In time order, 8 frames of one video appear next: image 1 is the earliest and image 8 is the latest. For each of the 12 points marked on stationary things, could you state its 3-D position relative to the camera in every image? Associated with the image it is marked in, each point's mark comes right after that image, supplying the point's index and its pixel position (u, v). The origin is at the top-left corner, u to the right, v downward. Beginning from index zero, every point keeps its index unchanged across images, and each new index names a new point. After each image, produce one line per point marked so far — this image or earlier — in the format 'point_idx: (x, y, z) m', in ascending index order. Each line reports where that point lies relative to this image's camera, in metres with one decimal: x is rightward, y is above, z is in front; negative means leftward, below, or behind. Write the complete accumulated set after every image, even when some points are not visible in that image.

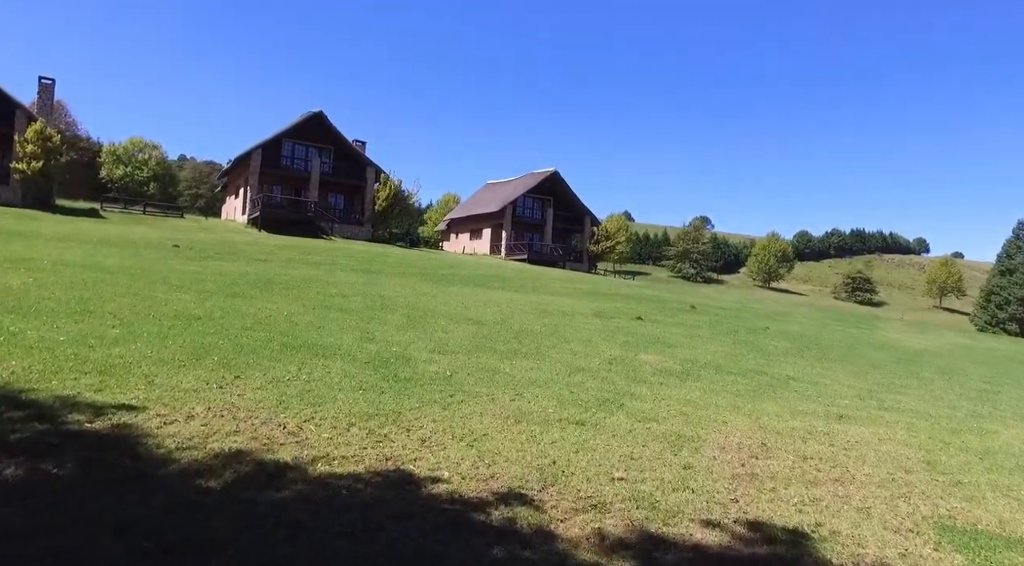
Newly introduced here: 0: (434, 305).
0: (-1.7, -0.5, +14.6) m
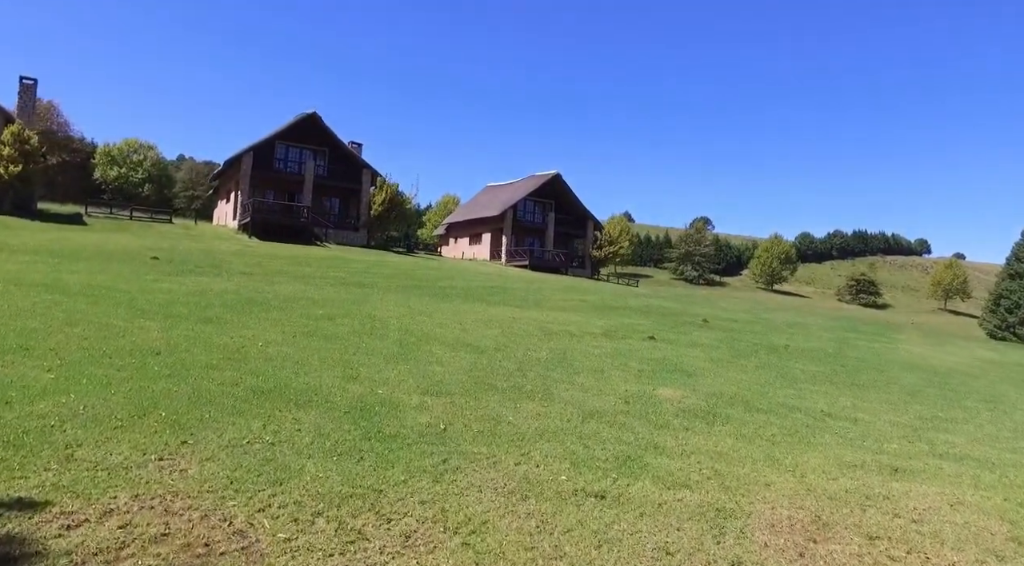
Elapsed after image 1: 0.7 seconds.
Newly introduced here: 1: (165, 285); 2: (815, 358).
0: (-1.6, -0.9, +13.3) m
1: (-7.6, 0.0, +14.6) m
2: (+7.6, -1.9, +16.8) m
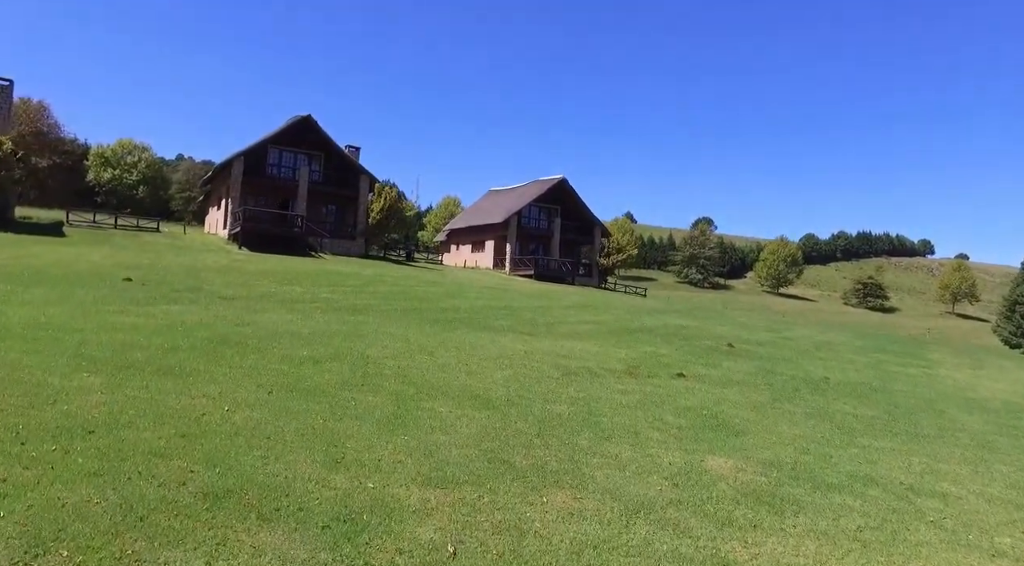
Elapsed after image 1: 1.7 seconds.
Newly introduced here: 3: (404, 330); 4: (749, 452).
0: (-1.4, -1.6, +11.5) m
1: (-7.3, -0.7, +12.8) m
2: (+7.8, -2.5, +15.0) m
3: (-2.5, -1.1, +15.2) m
4: (+3.4, -2.4, +9.6) m
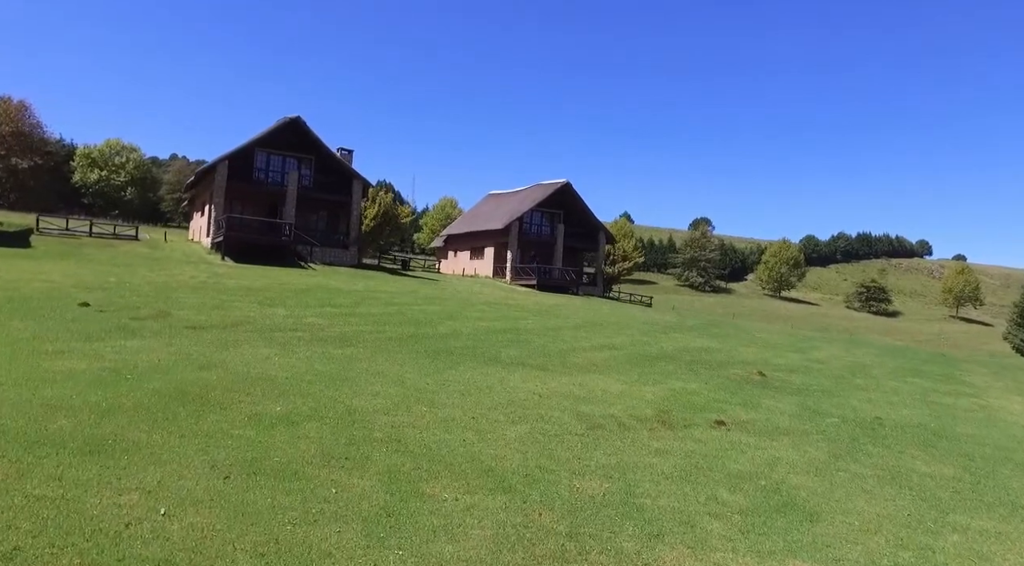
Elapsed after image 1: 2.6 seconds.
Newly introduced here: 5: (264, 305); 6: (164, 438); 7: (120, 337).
0: (-1.1, -2.2, +9.5) m
1: (-7.1, -1.3, +10.7) m
2: (+8.0, -3.1, +13.0) m
3: (-2.2, -1.7, +13.1) m
4: (+3.6, -3.0, +7.6) m
5: (-6.9, -0.6, +18.7) m
6: (-4.2, -1.9, +8.2) m
7: (-7.5, -1.0, +12.9) m
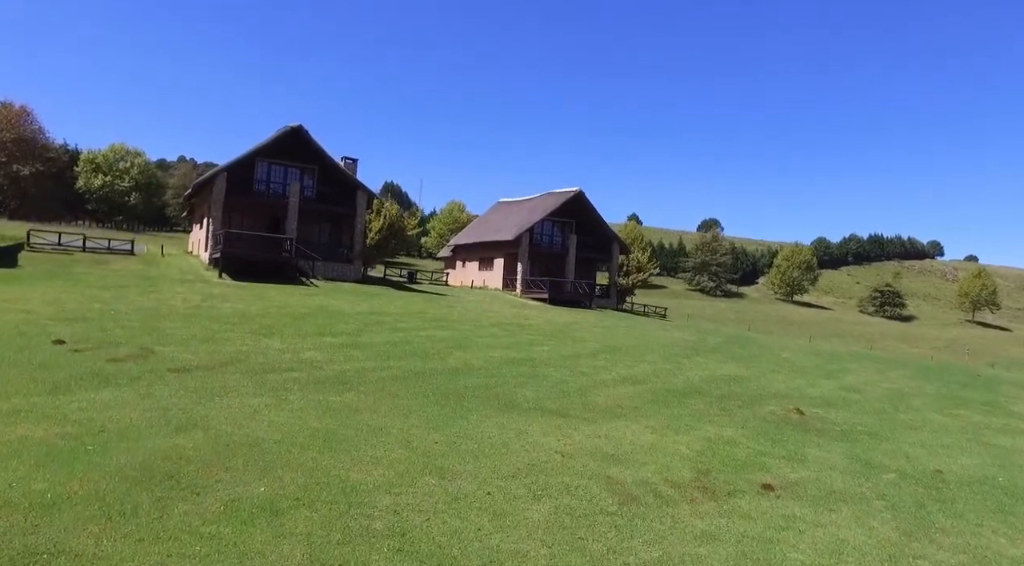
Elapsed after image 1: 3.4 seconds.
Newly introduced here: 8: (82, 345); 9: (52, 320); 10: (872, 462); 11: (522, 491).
0: (-0.9, -2.9, +8.0) m
1: (-6.8, -2.0, +9.3) m
2: (+8.4, -3.8, +11.4) m
3: (-1.9, -2.4, +11.7) m
4: (+3.9, -3.7, +6.1) m
5: (-6.5, -1.3, +17.3) m
6: (-3.9, -2.6, +6.8) m
7: (-7.2, -1.8, +11.5) m
8: (-9.1, -1.3, +14.3) m
9: (-11.0, -0.9, +16.3) m
10: (+7.1, -3.5, +13.3) m
11: (+0.1, -2.9, +9.5) m
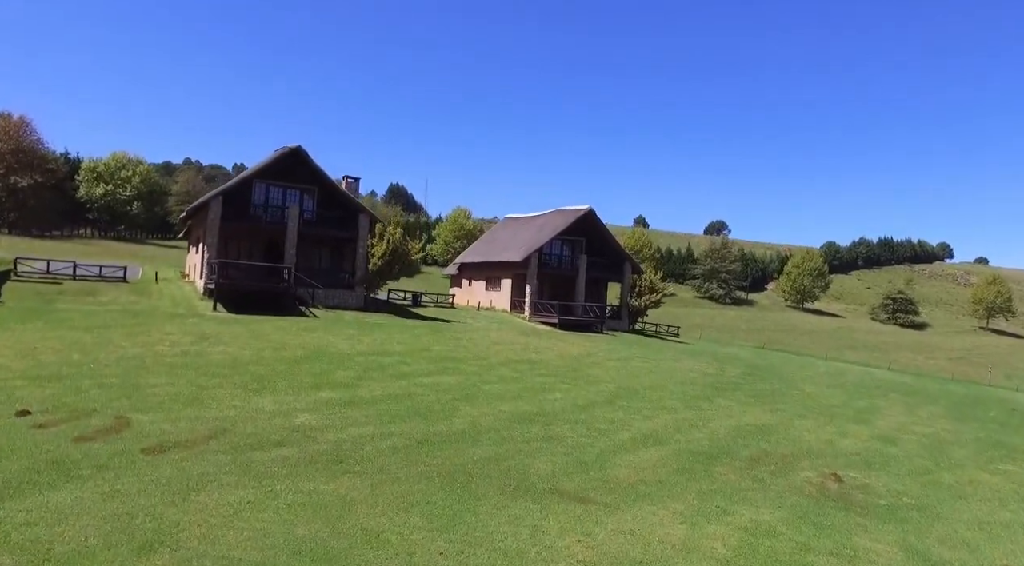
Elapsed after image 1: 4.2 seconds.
0: (-0.7, -4.2, +6.6) m
1: (-6.6, -3.2, +8.0) m
2: (+8.6, -5.1, +10.0) m
3: (-1.7, -3.7, +10.3) m
4: (+4.1, -5.0, +4.6) m
5: (-6.3, -2.6, +16.0) m
6: (-3.8, -3.9, +5.4) m
7: (-7.0, -3.0, +10.2) m
8: (-8.8, -2.5, +12.9) m
9: (-10.8, -2.1, +14.9) m
10: (+7.3, -4.7, +11.8) m
11: (+0.3, -4.1, +8.0) m
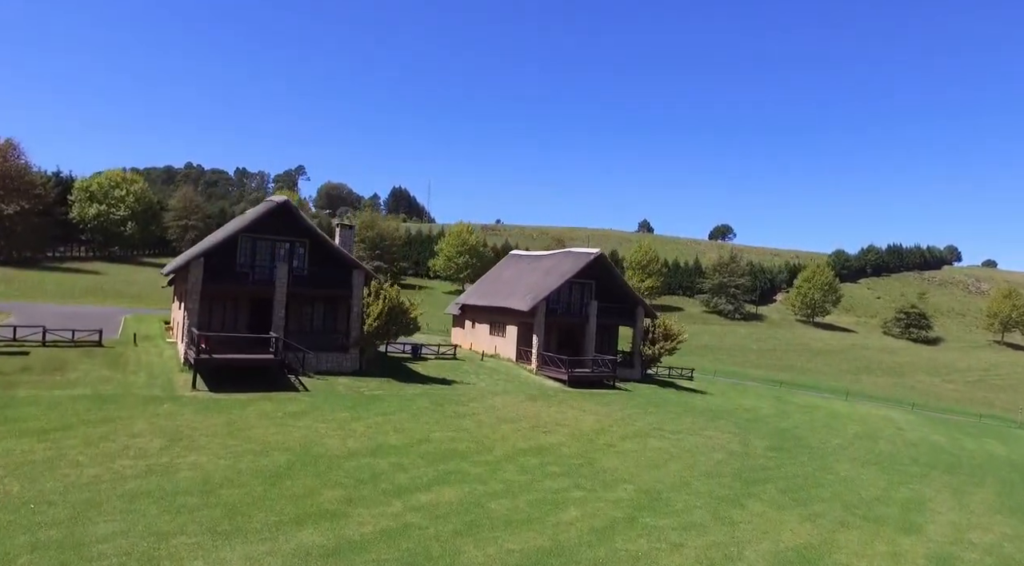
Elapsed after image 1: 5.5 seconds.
0: (-0.5, -6.8, +4.3) m
1: (-6.4, -5.9, +5.7) m
2: (+8.8, -7.7, +7.6) m
3: (-1.5, -6.3, +8.0) m
4: (+4.3, -7.6, +2.3) m
5: (-6.0, -5.2, +13.7) m
6: (-3.6, -6.6, +3.1) m
7: (-6.8, -5.7, +7.9) m
8: (-8.6, -5.2, +10.6) m
9: (-10.6, -4.8, +12.7) m
10: (+7.5, -7.4, +9.5) m
11: (+0.5, -6.8, +5.7) m
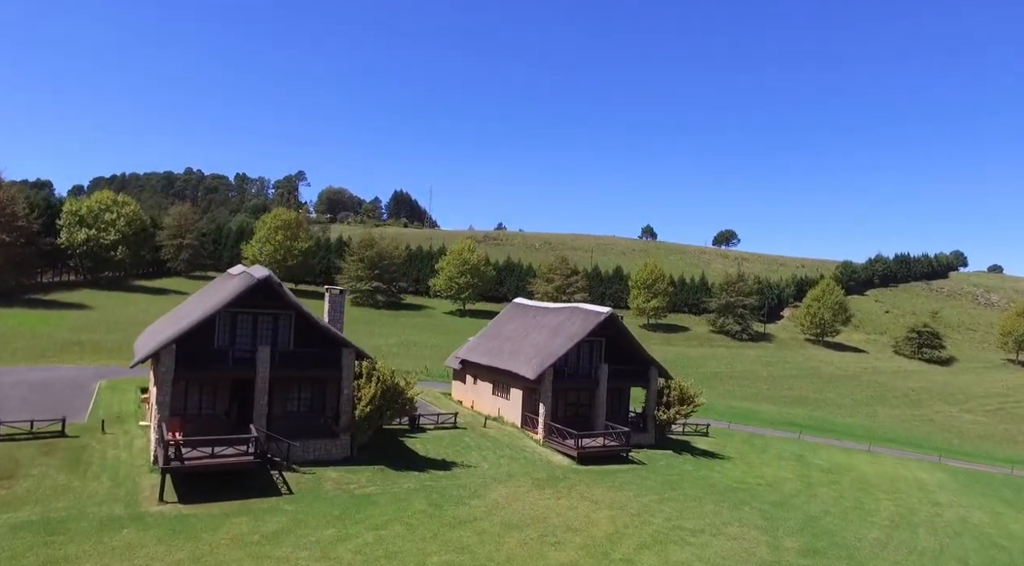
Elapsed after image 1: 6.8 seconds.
0: (-0.3, -9.9, +1.7) m
1: (-6.2, -9.0, +3.1) m
2: (+9.0, -10.8, +5.0) m
3: (-1.3, -9.4, +5.4) m
4: (+4.4, -10.7, -0.3) m
5: (-5.9, -8.3, +11.1) m
6: (-3.4, -9.7, +0.5) m
7: (-6.6, -8.8, +5.3) m
8: (-8.5, -8.3, +8.1) m
9: (-10.4, -7.9, +10.1) m
10: (+7.7, -10.5, +6.9) m
11: (+0.7, -9.9, +3.2) m
